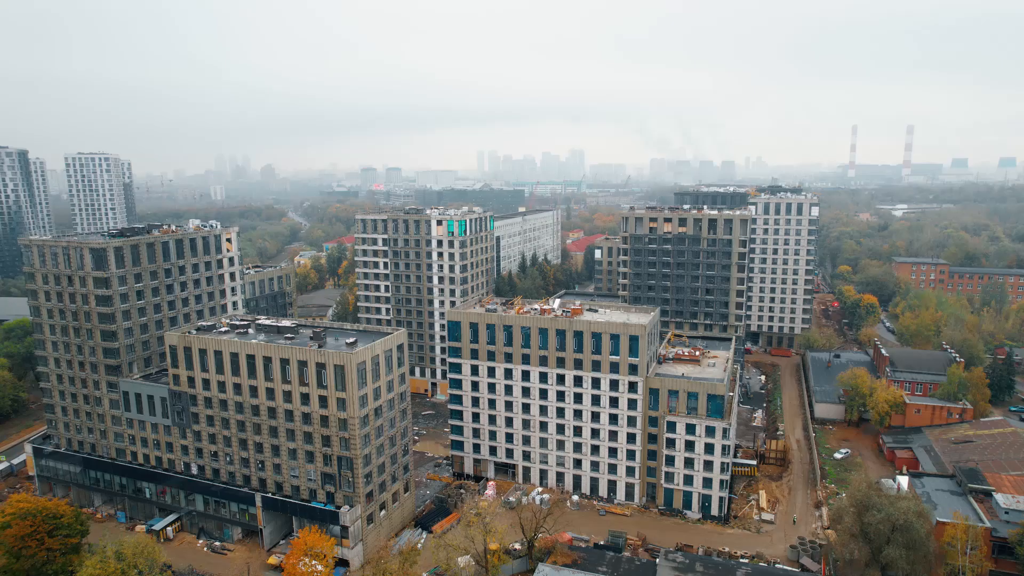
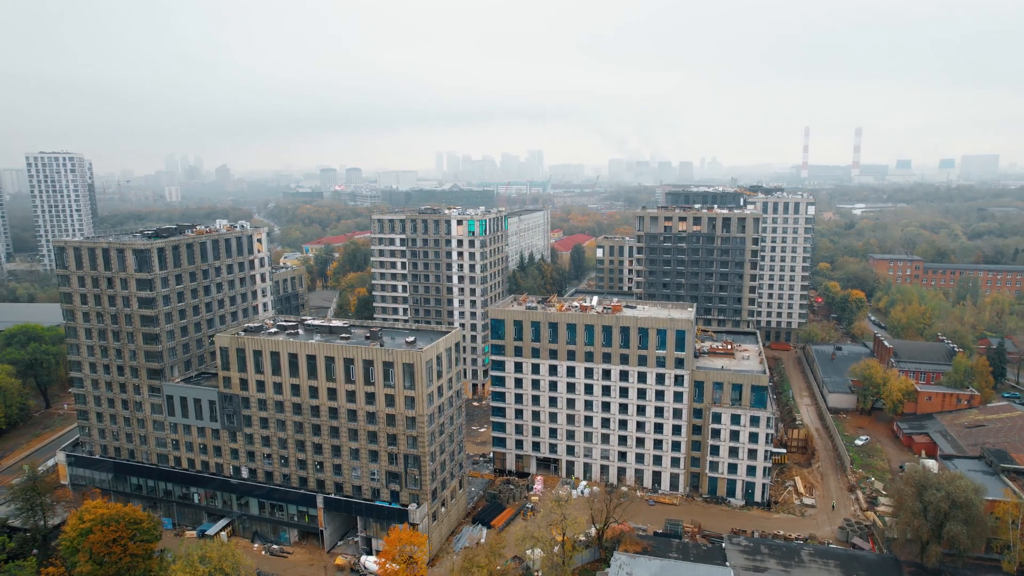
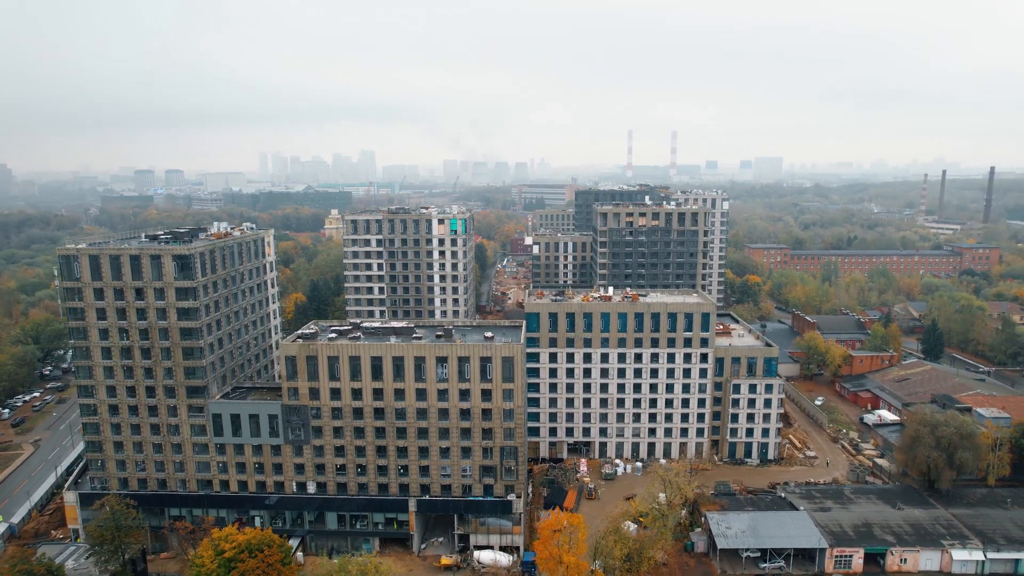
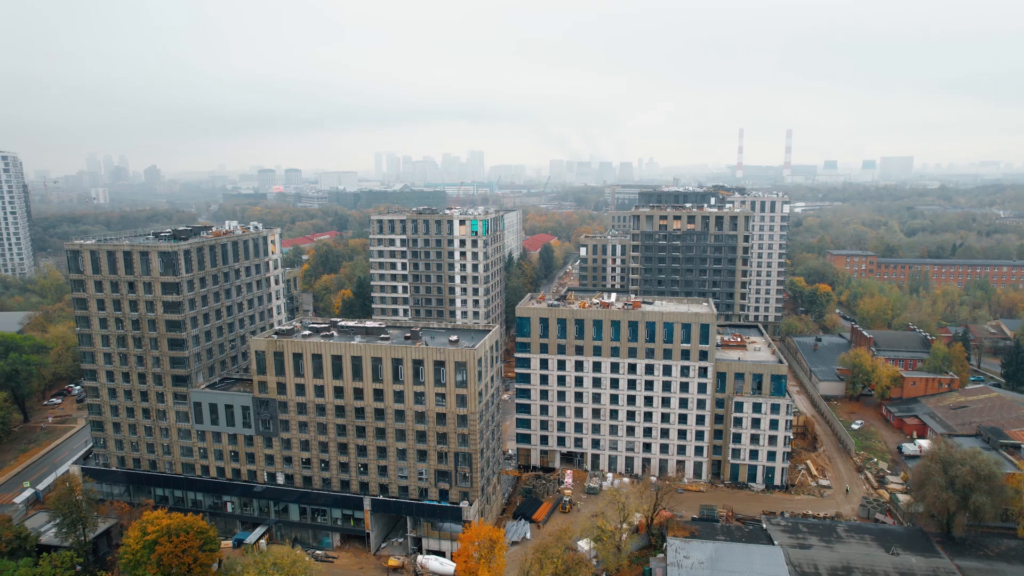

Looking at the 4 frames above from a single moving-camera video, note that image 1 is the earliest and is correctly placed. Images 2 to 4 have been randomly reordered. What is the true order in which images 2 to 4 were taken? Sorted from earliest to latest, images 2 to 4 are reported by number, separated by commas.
2, 4, 3
